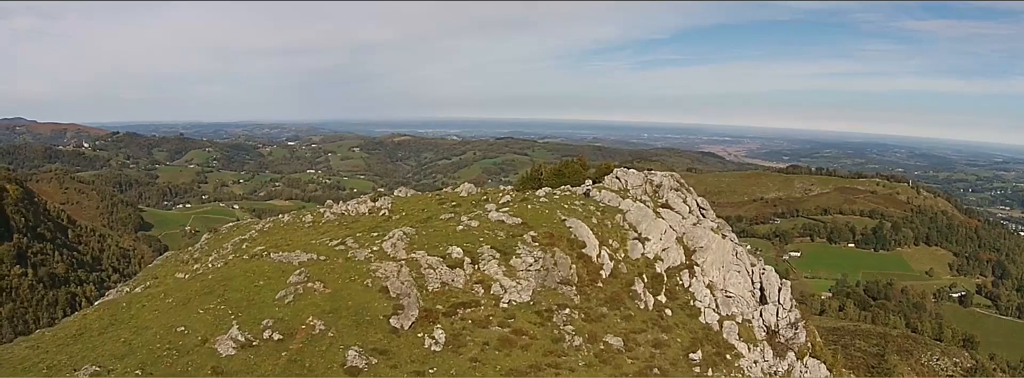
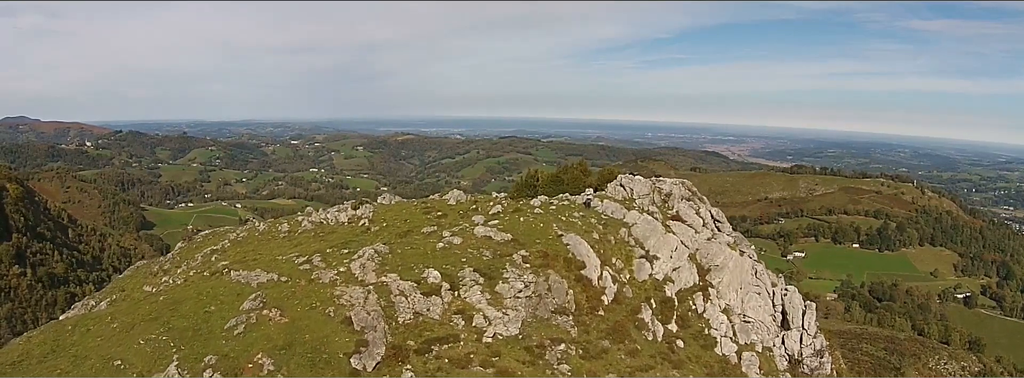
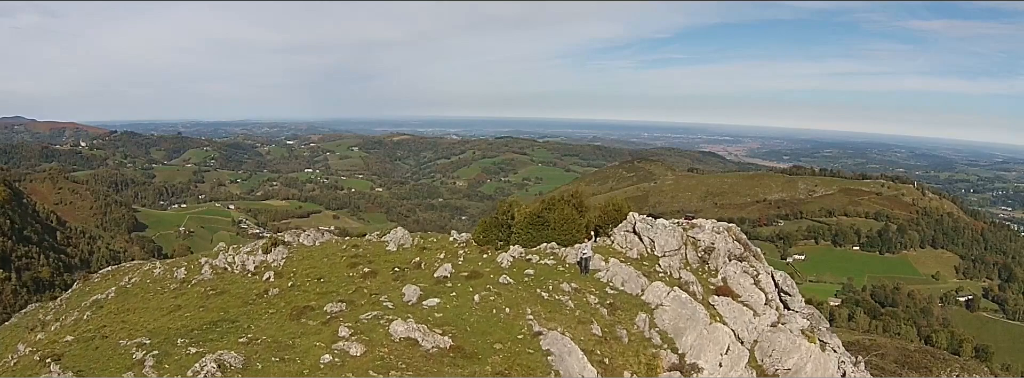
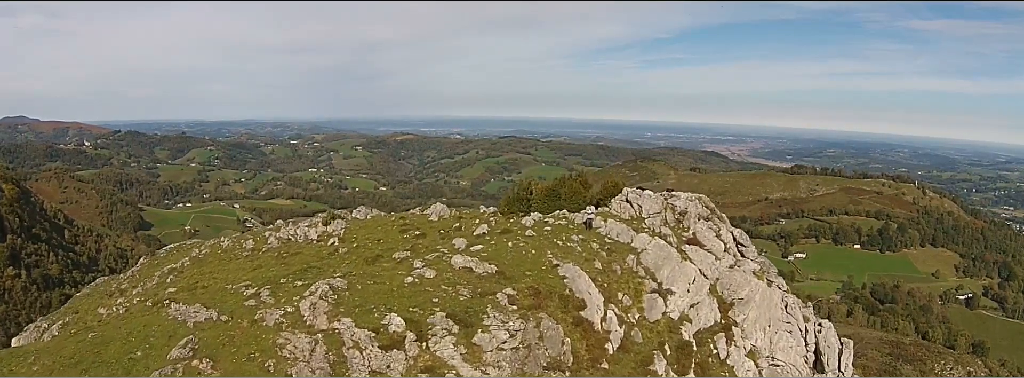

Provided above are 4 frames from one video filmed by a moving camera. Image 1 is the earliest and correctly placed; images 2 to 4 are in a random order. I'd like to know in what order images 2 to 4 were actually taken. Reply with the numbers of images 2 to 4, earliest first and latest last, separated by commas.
2, 4, 3
